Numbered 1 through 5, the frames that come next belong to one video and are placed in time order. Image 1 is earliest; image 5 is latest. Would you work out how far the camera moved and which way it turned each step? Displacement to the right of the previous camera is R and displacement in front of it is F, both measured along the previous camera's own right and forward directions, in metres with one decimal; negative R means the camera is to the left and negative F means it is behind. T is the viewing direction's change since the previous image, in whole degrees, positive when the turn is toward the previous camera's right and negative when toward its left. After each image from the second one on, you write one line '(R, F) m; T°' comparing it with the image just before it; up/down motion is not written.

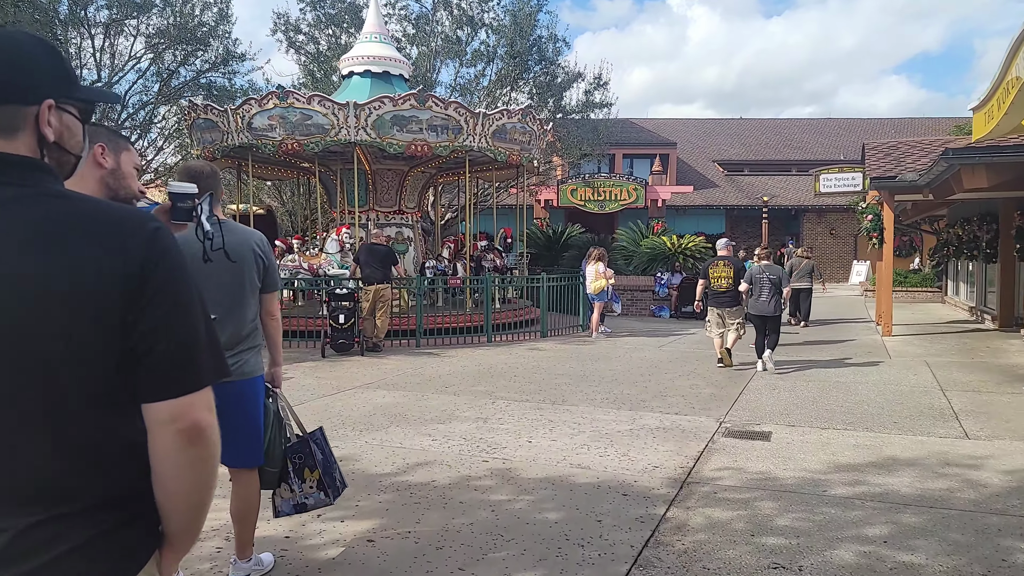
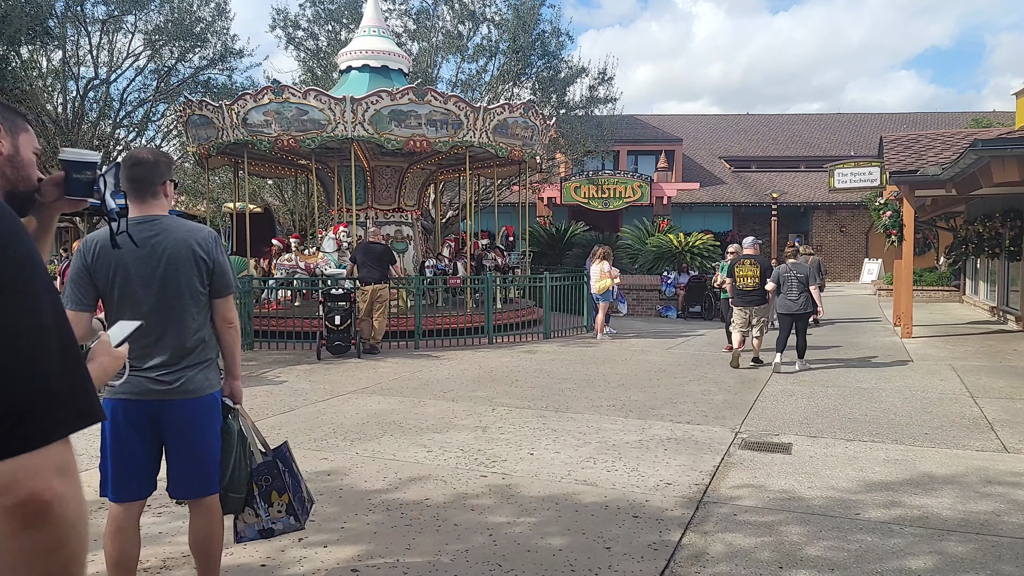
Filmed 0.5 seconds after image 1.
(0.0, +0.4) m; 0°
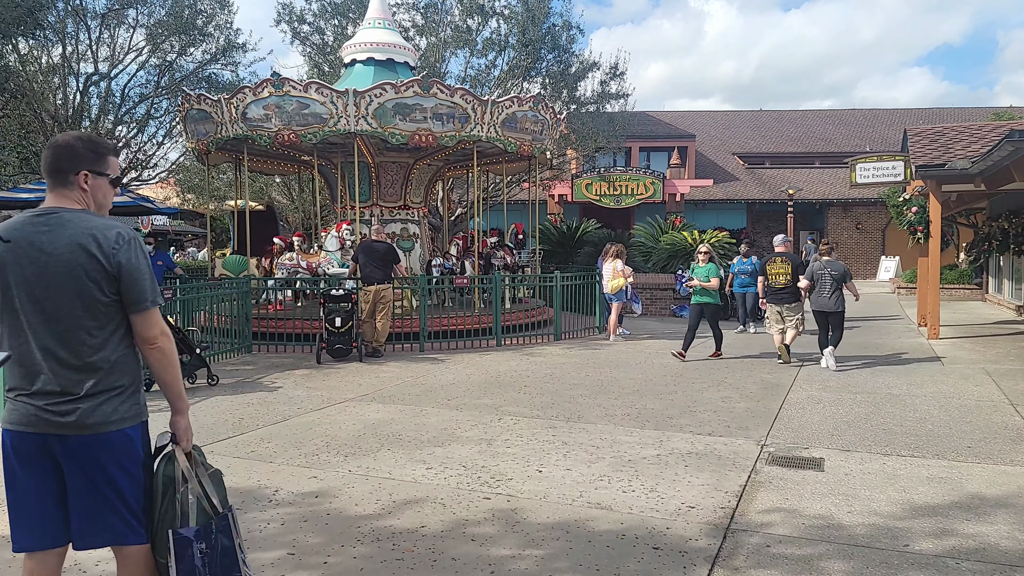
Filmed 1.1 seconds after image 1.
(0.0, +0.5) m; -1°
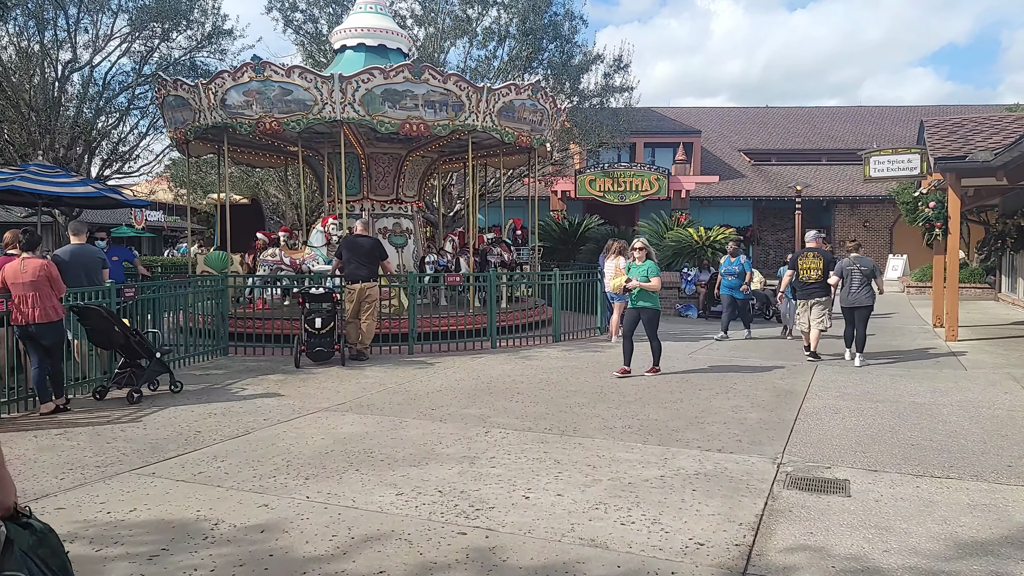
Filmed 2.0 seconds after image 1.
(+0.1, +0.7) m; 0°
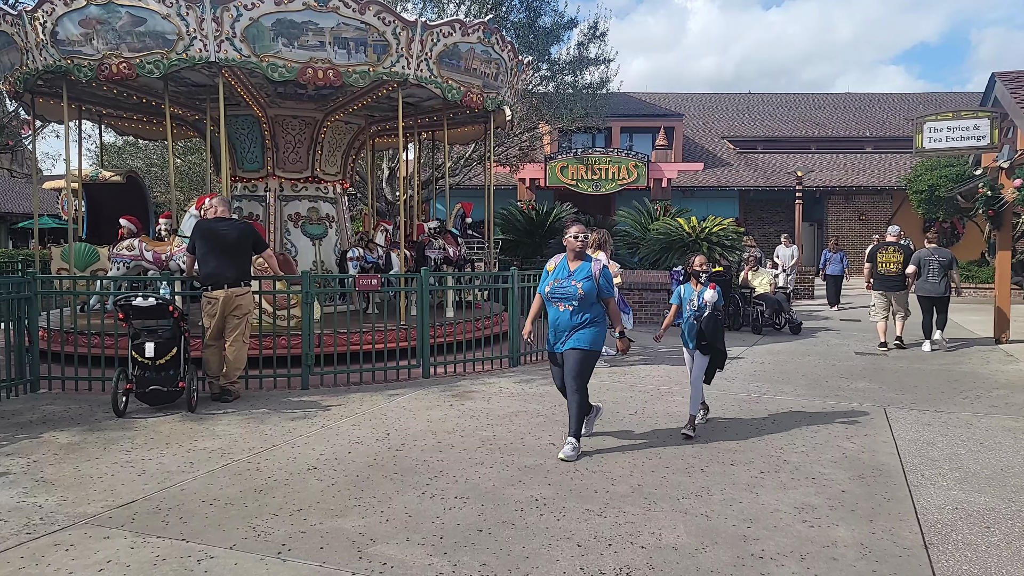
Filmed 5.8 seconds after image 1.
(+0.4, +3.1) m; +2°
